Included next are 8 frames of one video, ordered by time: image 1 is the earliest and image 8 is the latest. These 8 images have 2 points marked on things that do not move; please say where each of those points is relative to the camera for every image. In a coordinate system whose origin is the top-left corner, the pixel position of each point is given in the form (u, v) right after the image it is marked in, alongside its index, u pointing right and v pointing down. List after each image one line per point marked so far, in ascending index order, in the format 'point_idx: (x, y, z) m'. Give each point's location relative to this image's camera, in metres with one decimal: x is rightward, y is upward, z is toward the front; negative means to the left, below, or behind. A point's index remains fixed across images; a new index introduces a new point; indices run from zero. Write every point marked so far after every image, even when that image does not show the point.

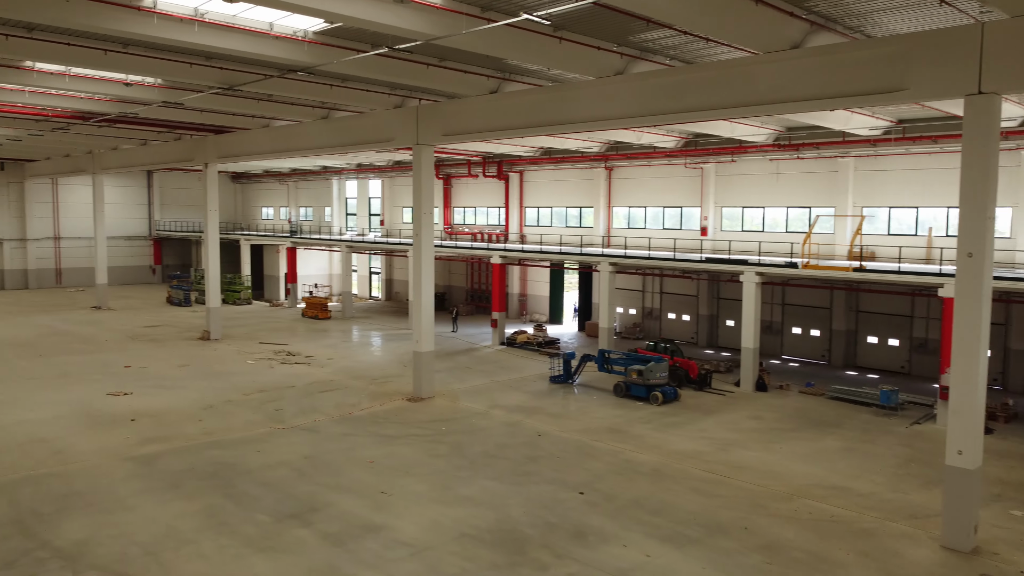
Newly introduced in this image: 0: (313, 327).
0: (-4.6, -0.9, +18.6) m
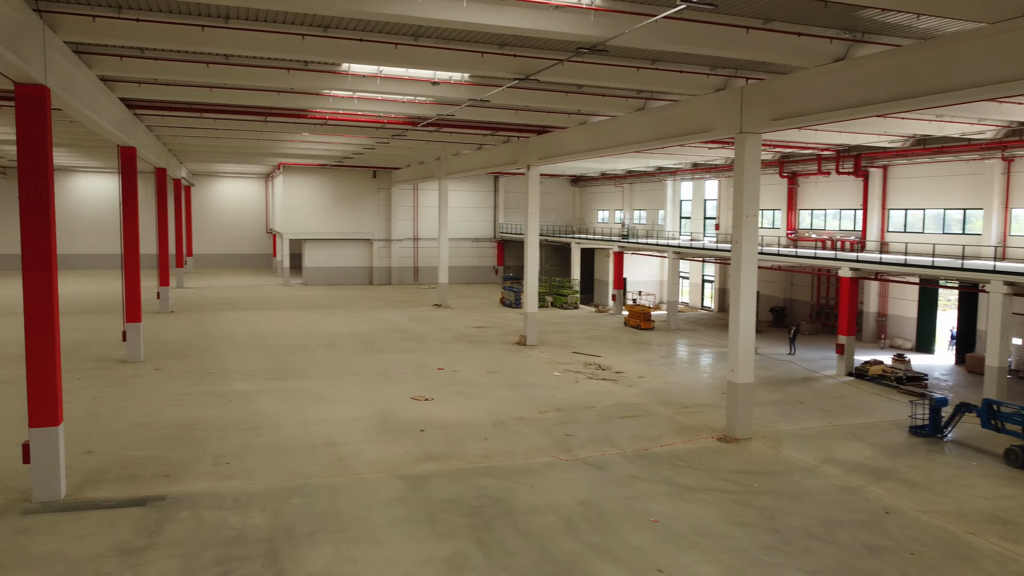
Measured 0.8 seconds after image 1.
0: (+2.6, -1.1, +17.4) m
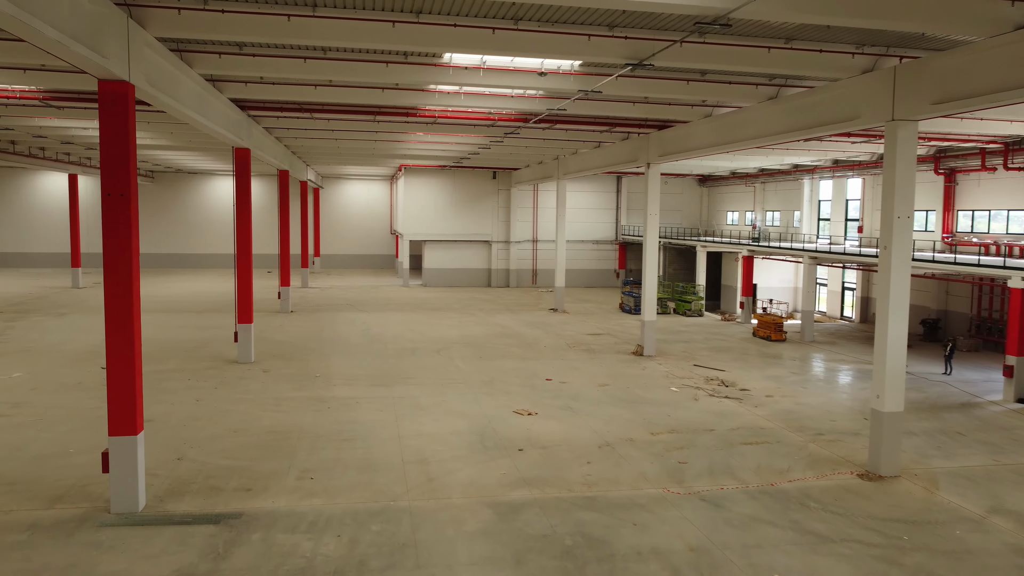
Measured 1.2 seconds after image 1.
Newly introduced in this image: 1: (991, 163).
0: (+5.0, -1.2, +16.0) m
1: (+9.1, +2.4, +15.2) m
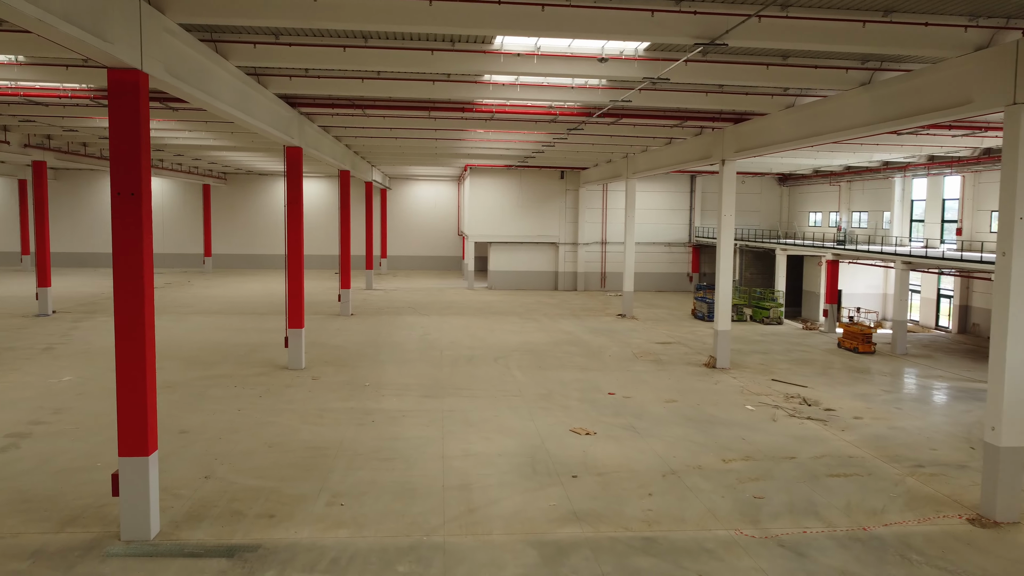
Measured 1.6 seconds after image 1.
0: (+6.1, -1.4, +14.7) m
1: (+10.2, +2.2, +13.6) m
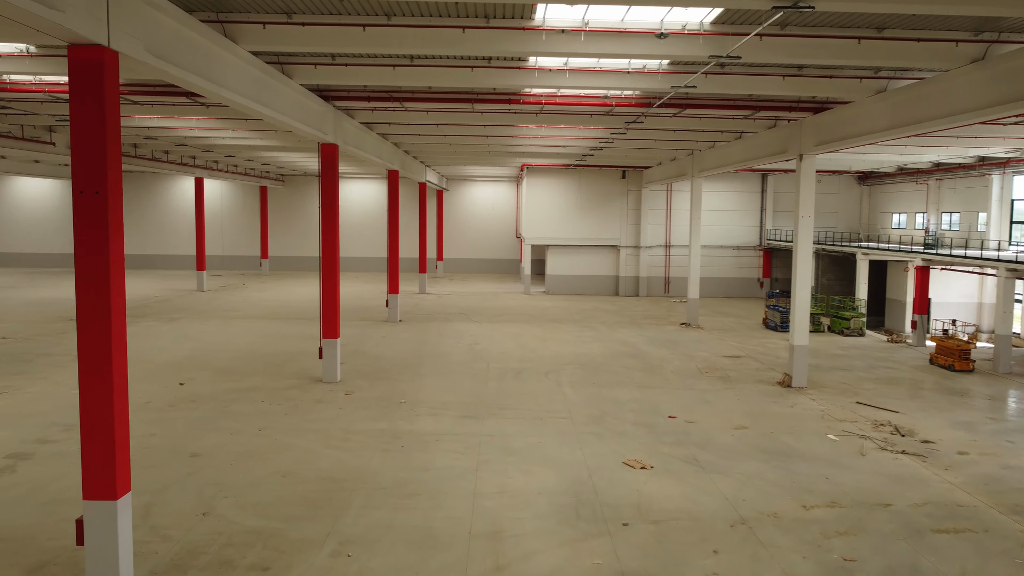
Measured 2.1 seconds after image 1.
0: (+7.0, -1.5, +13.0) m
1: (+10.9, +2.0, +11.6) m
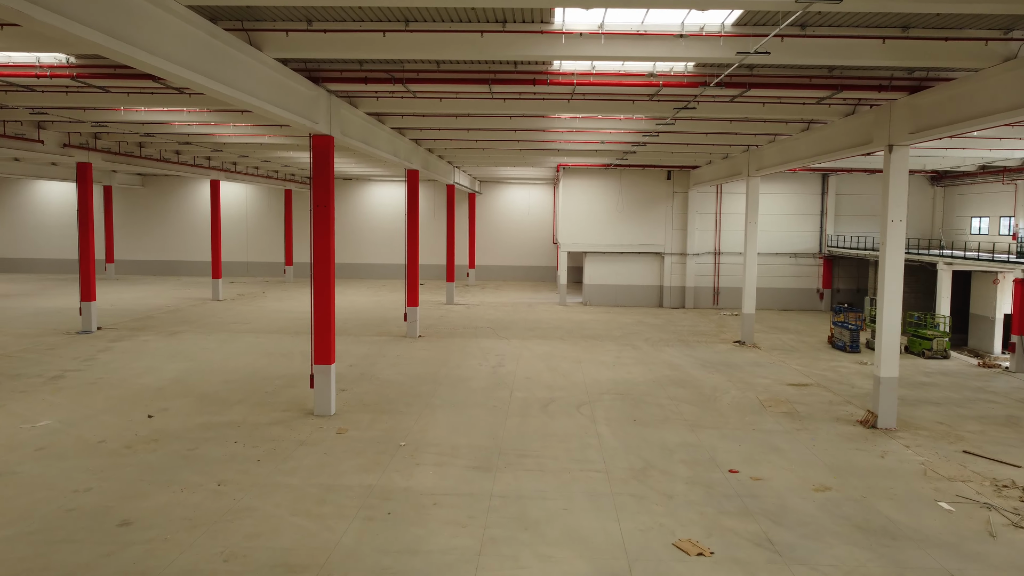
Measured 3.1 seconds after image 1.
0: (+7.3, -1.8, +10.7) m
1: (+11.2, +1.7, +9.1) m
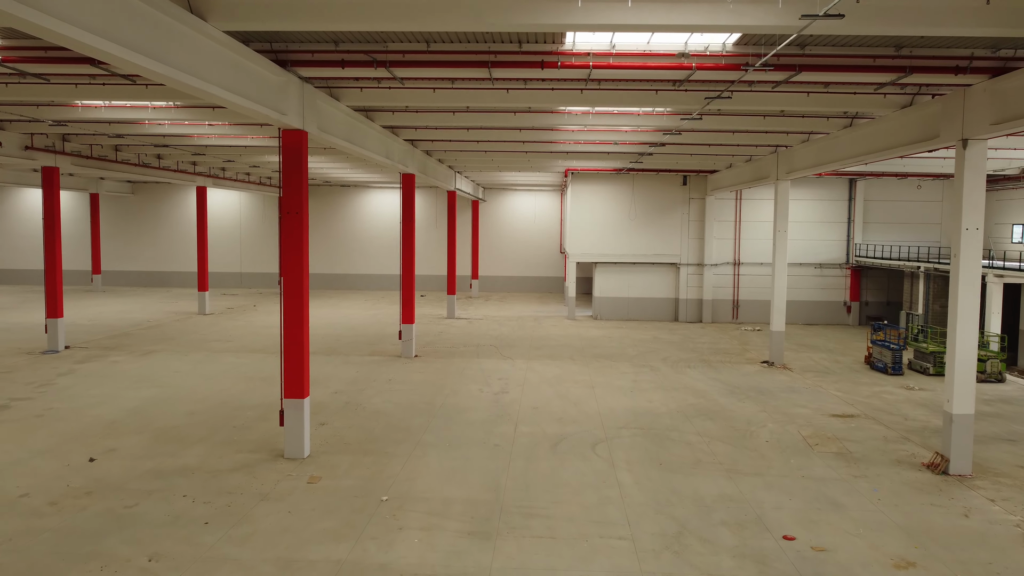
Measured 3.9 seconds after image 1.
0: (+7.4, -2.0, +9.1) m
1: (+11.3, +1.5, +7.5) m
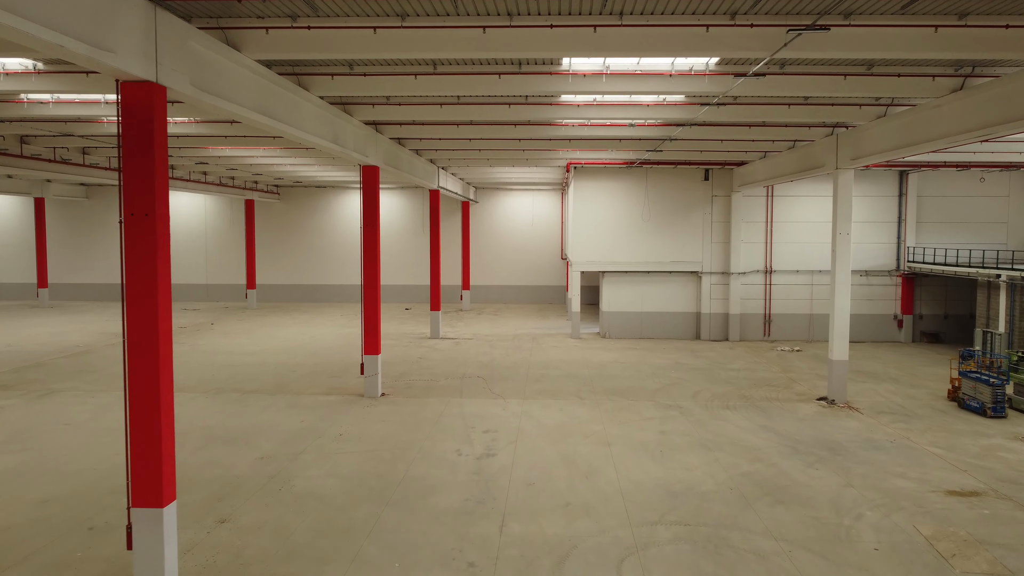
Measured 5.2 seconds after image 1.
0: (+7.3, -2.2, +5.9) m
1: (+11.1, +1.4, +4.3) m
